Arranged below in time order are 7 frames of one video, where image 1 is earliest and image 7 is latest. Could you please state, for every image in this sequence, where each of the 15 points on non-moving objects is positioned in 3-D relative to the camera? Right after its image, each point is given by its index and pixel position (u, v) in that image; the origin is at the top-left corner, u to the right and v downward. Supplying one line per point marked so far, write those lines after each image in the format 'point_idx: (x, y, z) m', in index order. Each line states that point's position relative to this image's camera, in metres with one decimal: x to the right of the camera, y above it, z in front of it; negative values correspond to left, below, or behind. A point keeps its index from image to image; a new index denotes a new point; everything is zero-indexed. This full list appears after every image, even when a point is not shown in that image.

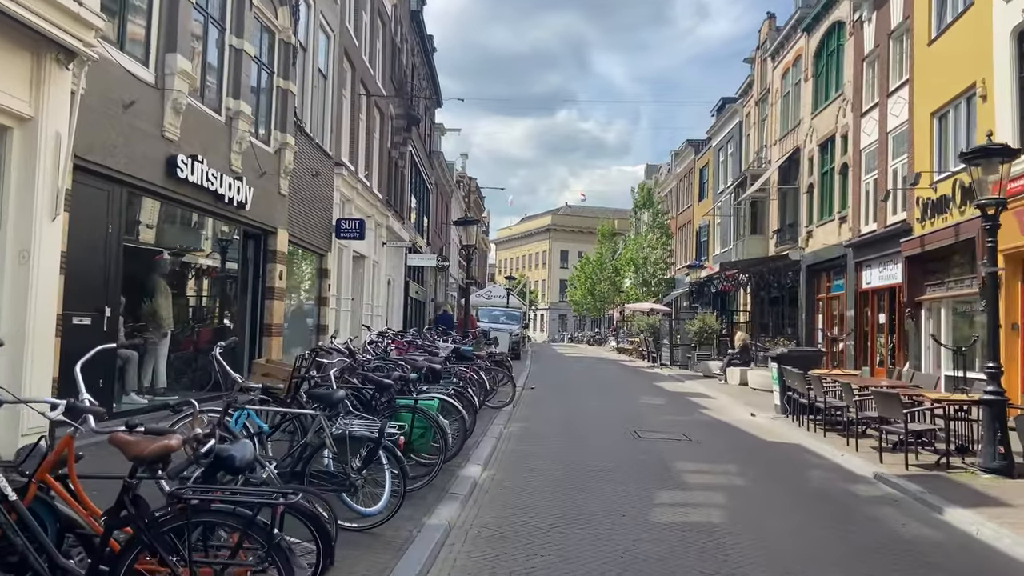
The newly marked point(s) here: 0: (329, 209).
0: (-3.9, +1.7, +16.7) m
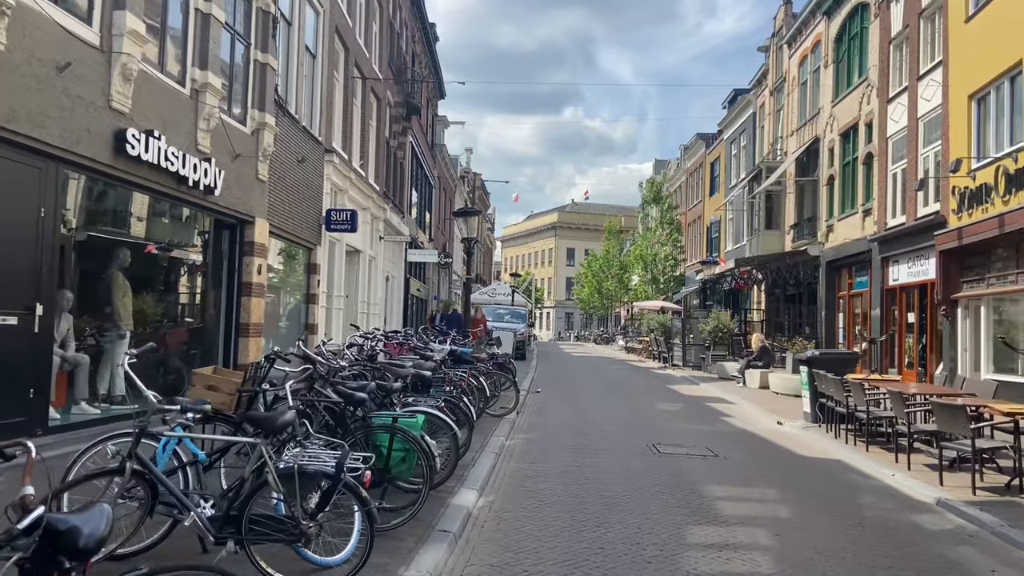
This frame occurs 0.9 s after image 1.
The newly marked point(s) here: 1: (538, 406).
0: (-3.8, +1.7, +15.5) m
1: (+0.5, -2.2, +14.4) m
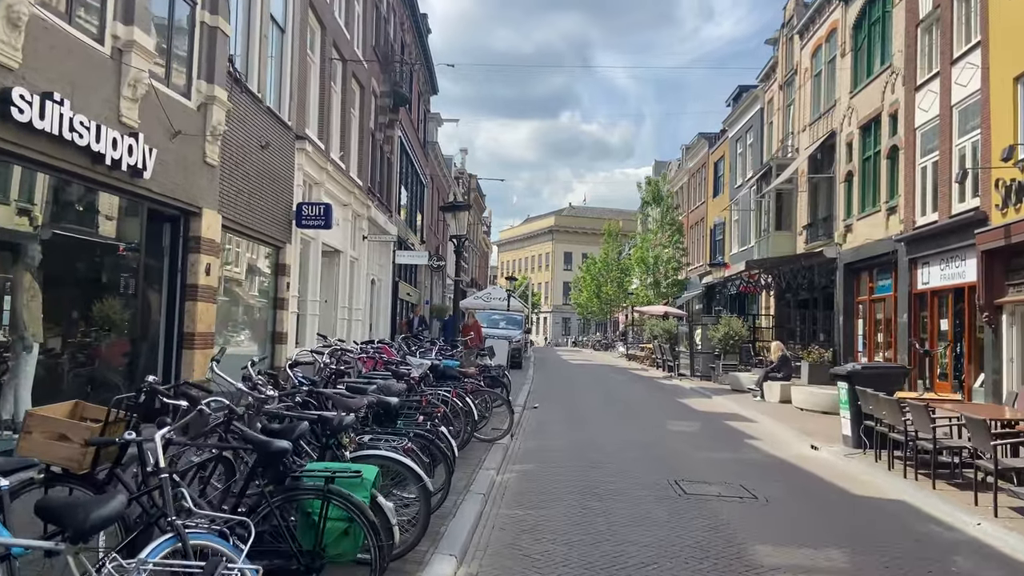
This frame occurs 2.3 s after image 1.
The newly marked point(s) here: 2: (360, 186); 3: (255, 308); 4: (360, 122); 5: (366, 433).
0: (-3.9, +1.7, +13.7) m
1: (+0.4, -2.2, +12.7) m
2: (-3.7, +2.5, +19.2) m
3: (-4.1, -0.3, +12.7) m
4: (-3.8, +4.1, +19.5) m
5: (-1.0, -1.0, +5.7) m
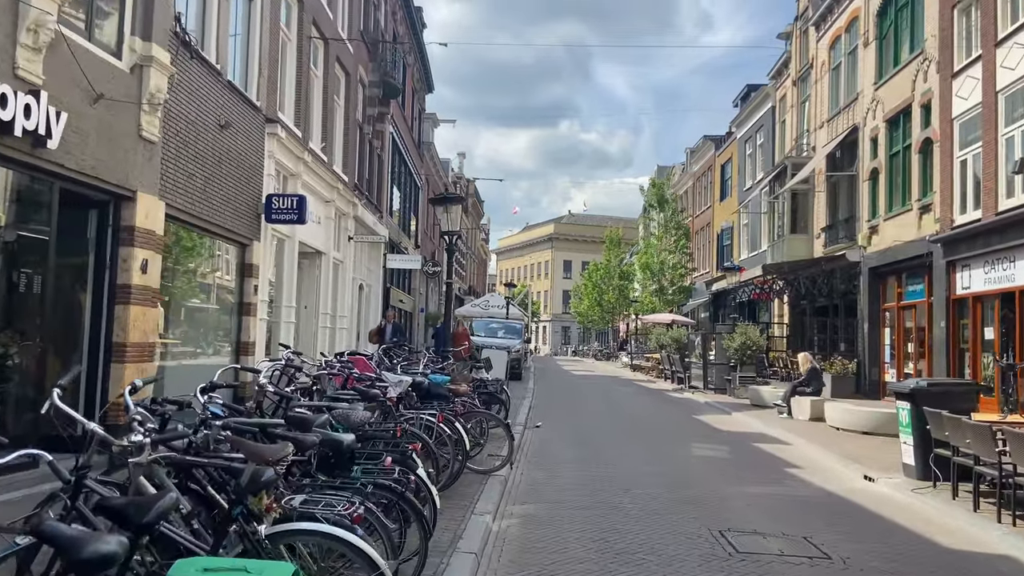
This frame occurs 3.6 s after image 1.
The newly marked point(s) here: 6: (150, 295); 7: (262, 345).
0: (-3.9, +1.6, +12.1) m
1: (+0.4, -2.3, +11.0) m
2: (-3.7, +2.4, +17.6) m
3: (-4.1, -0.4, +11.0) m
4: (-3.8, +4.0, +17.9) m
5: (-1.0, -1.0, +4.0) m
6: (-3.8, -0.1, +8.4) m
7: (-3.9, -0.9, +12.4) m
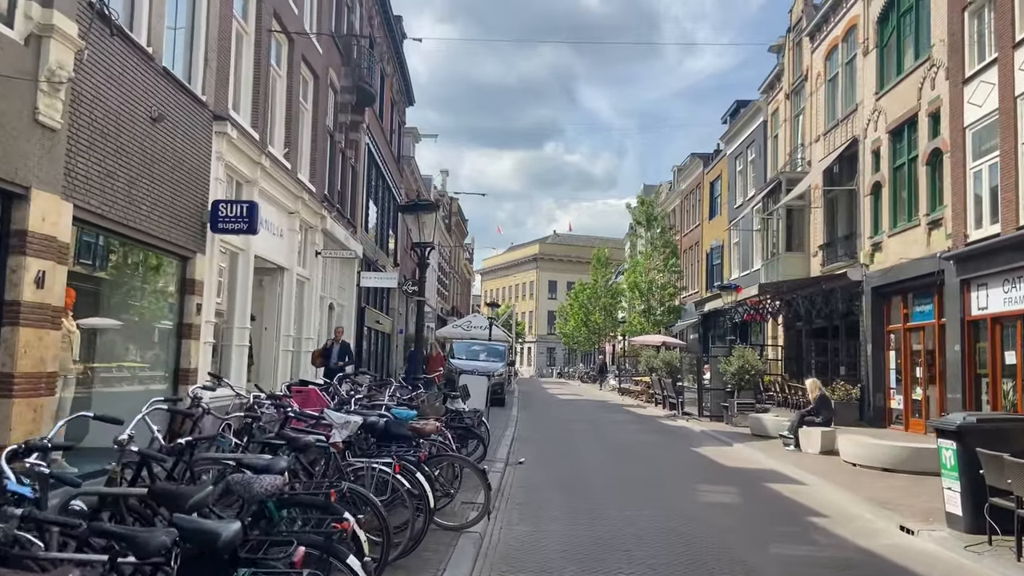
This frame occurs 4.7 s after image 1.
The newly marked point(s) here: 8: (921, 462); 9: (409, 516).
0: (-4.2, +1.4, +10.6) m
1: (+0.1, -2.5, +9.5) m
2: (-4.1, +2.0, +16.2) m
3: (-4.4, -0.6, +9.5) m
4: (-4.2, +3.6, +16.5) m
5: (-1.2, -1.0, +2.5) m
6: (-4.0, -0.2, +6.9) m
7: (-4.2, -1.1, +10.9) m
8: (+5.9, -2.5, +11.5) m
9: (-0.8, -1.7, +5.9) m
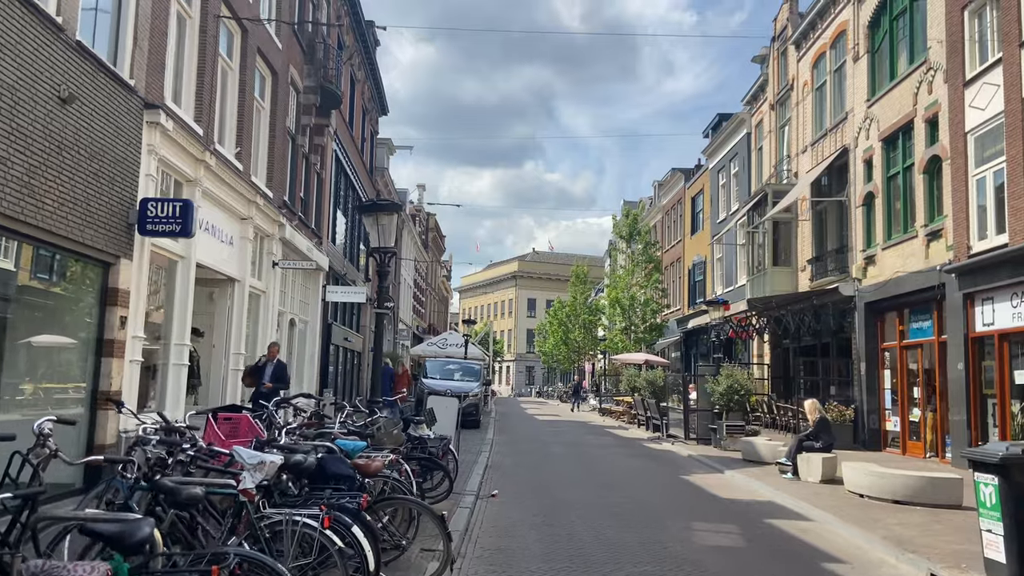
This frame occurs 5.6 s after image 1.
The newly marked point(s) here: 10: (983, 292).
0: (-4.5, +1.2, +9.4) m
1: (-0.2, -2.6, +8.2) m
2: (-4.6, +1.7, +14.9) m
3: (-4.7, -0.7, +8.1) m
4: (-4.7, +3.3, +15.3) m
5: (-1.3, -1.0, +1.3) m
6: (-4.3, -0.3, +5.6) m
7: (-4.6, -1.3, +9.6) m
8: (+5.5, -2.7, +10.3) m
9: (-1.0, -1.7, +4.7) m
10: (+8.7, -0.1, +14.6) m
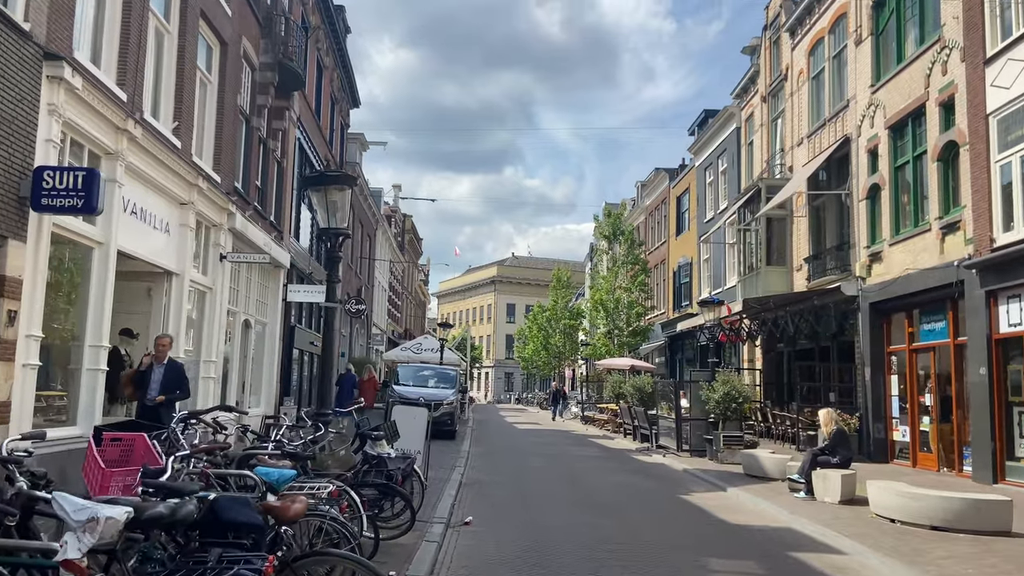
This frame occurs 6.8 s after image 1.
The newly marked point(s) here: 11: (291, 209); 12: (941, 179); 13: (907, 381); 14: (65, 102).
0: (-4.7, +1.4, +7.7) m
1: (-0.4, -2.5, +6.6) m
2: (-5.0, +1.8, +13.2) m
3: (-4.9, -0.6, +6.4) m
4: (-5.0, +3.4, +13.6) m
5: (-1.3, -0.8, -0.3) m
6: (-4.4, -0.1, +3.9) m
7: (-4.8, -1.2, +7.9) m
8: (+5.3, -2.6, +8.9) m
9: (-1.1, -1.5, +3.1) m
10: (+8.3, 0.0, +13.3) m
11: (-5.5, +2.0, +19.8) m
12: (+8.3, +2.1, +15.3) m
13: (+8.5, -2.0, +16.9) m
14: (-4.7, +2.0, +8.3) m
